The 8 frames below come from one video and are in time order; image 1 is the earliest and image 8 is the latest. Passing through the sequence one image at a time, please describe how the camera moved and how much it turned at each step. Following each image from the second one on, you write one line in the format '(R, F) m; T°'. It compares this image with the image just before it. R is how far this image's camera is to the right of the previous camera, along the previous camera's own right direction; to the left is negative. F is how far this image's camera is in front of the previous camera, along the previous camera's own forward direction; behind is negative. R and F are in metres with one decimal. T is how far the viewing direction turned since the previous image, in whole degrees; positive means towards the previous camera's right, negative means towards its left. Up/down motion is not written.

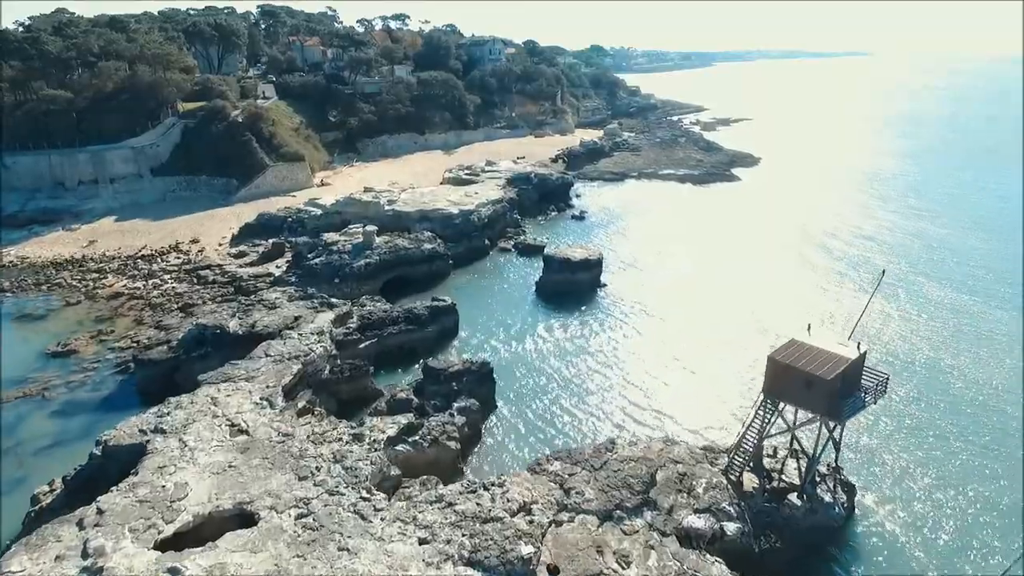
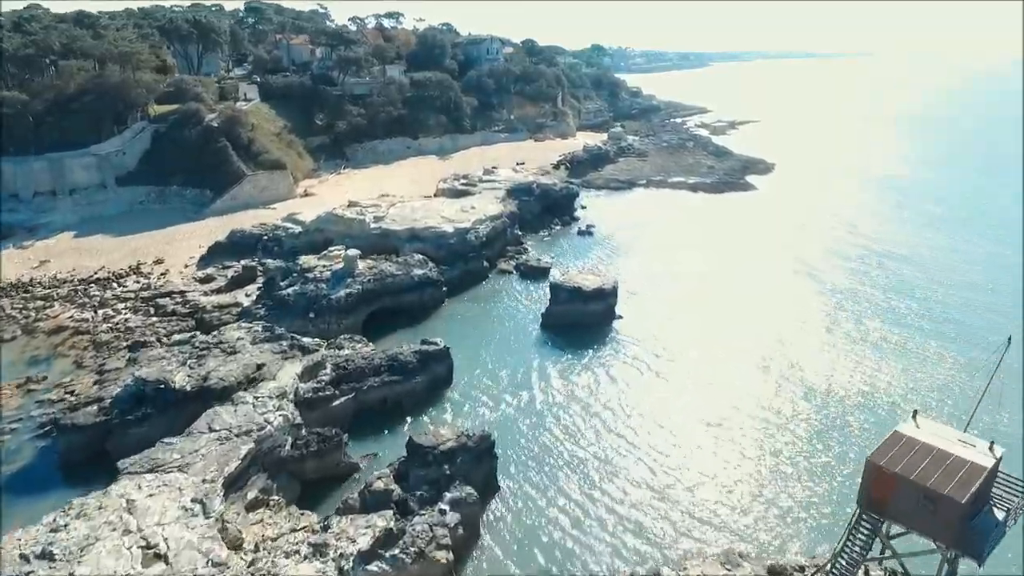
(-0.3, +4.5) m; 0°
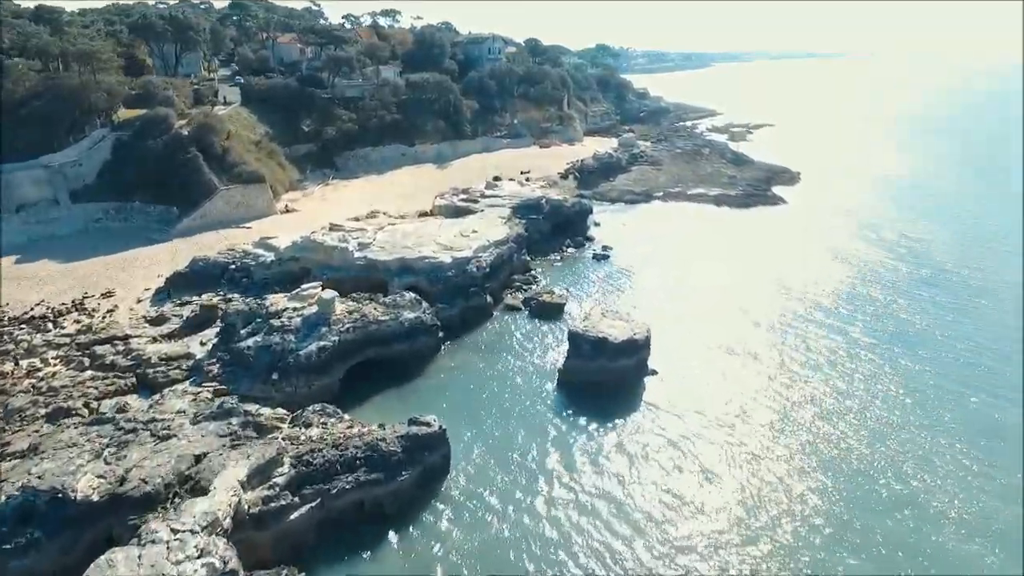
(-0.5, +5.6) m; 0°
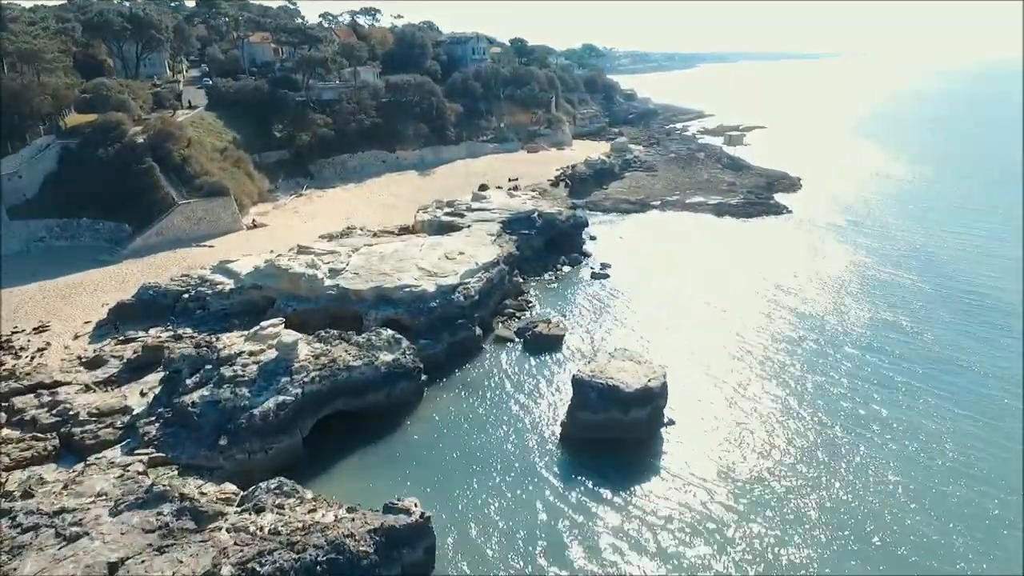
(-0.3, +3.7) m; +1°
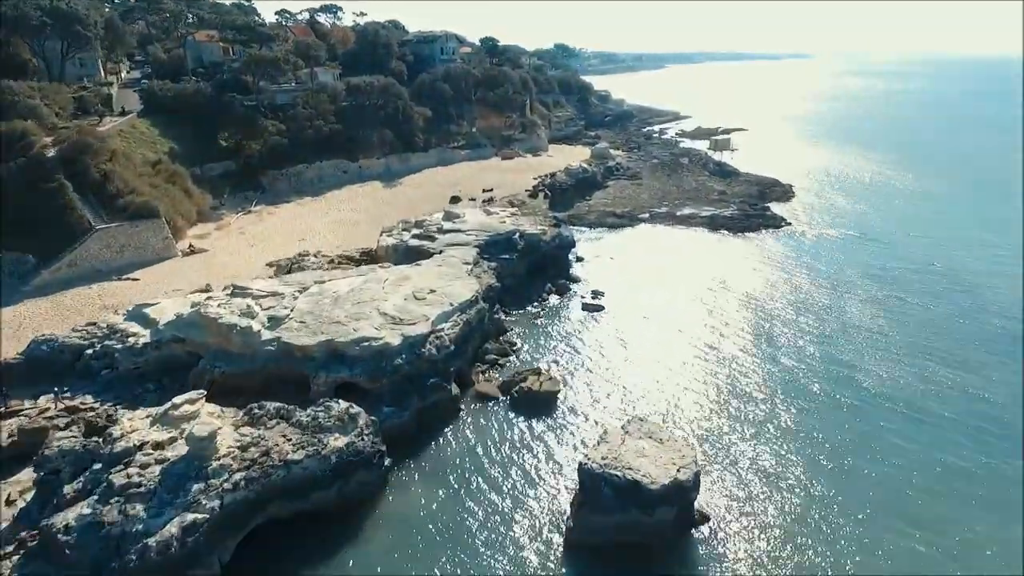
(-0.4, +5.1) m; +3°
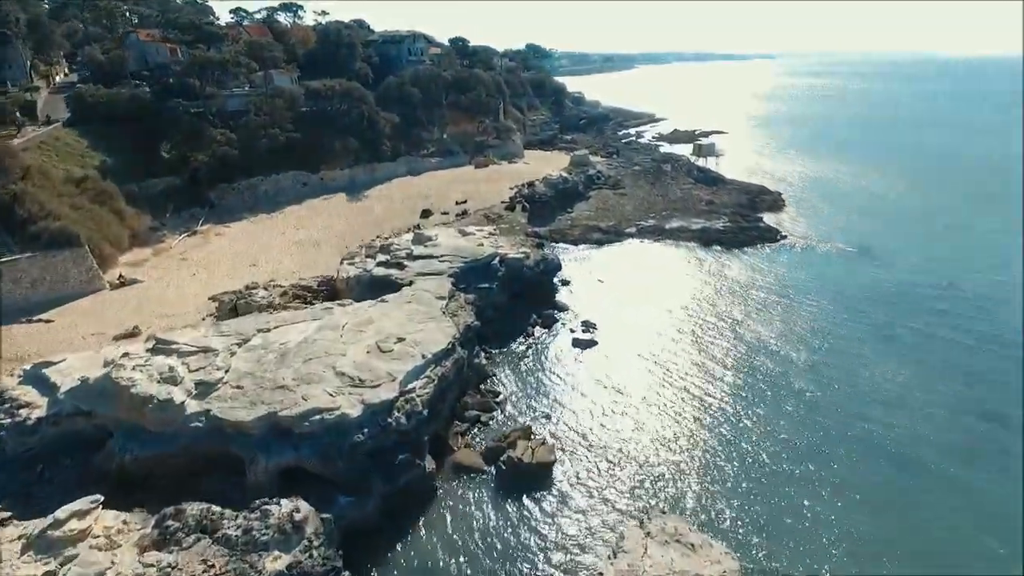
(-0.3, +4.0) m; +3°
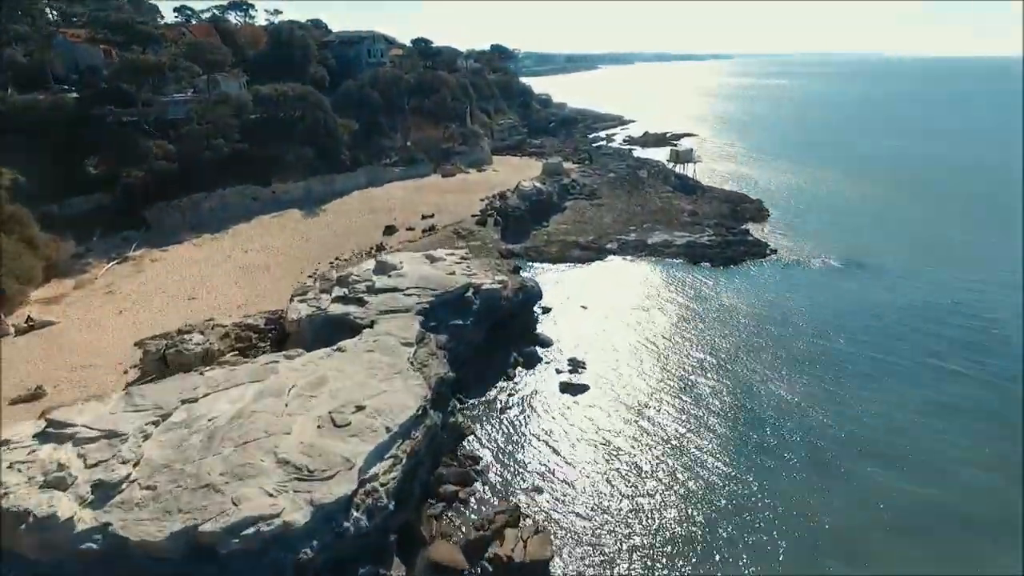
(-0.4, +3.6) m; +3°
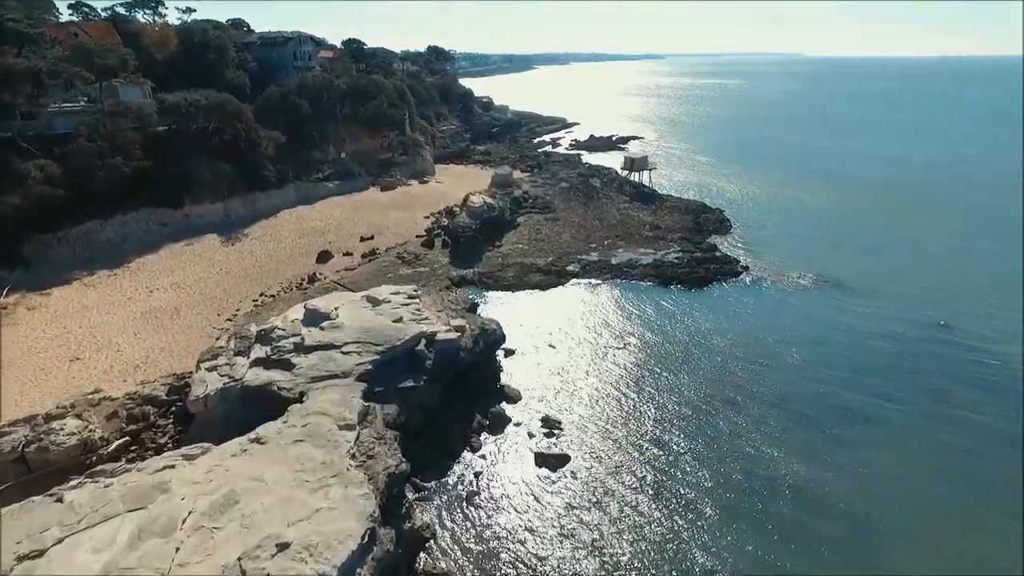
(-0.6, +4.4) m; +5°
